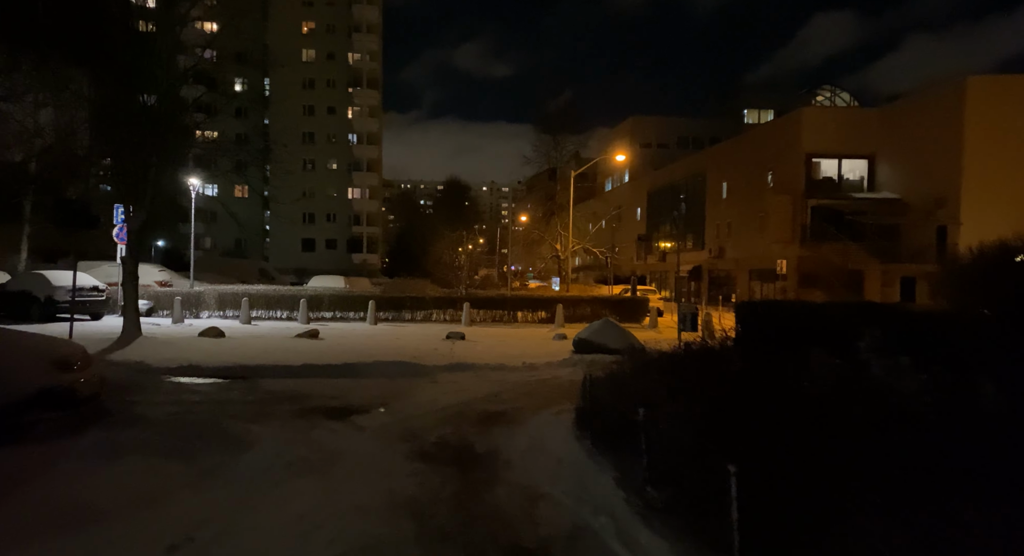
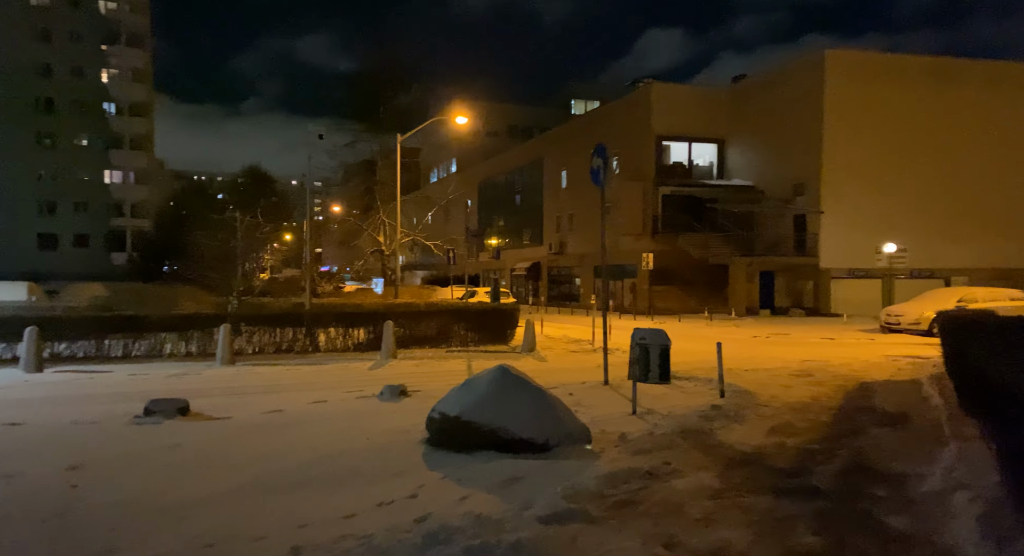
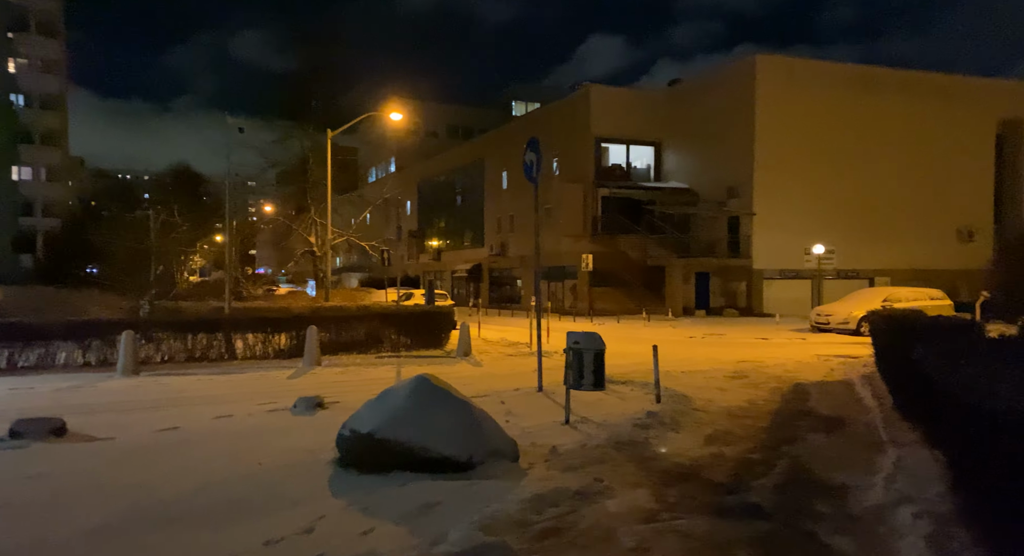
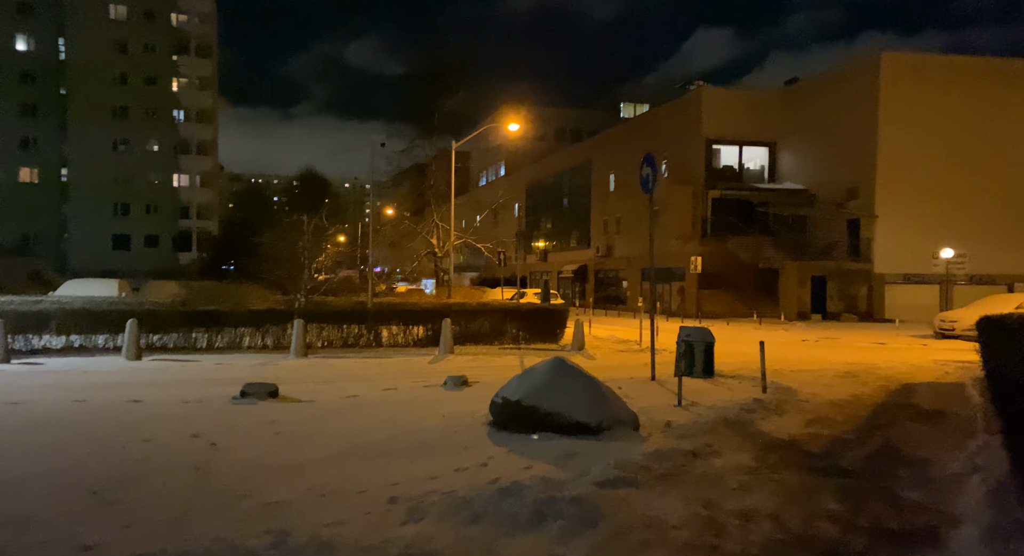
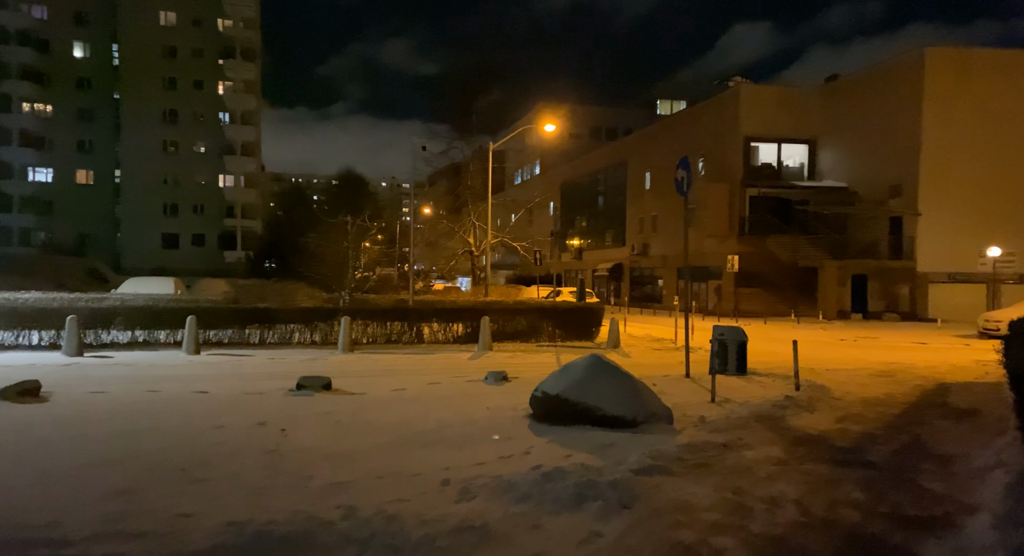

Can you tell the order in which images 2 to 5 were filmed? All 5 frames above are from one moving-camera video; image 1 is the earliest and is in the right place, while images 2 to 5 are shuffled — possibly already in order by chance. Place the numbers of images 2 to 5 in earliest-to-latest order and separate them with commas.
5, 4, 2, 3
